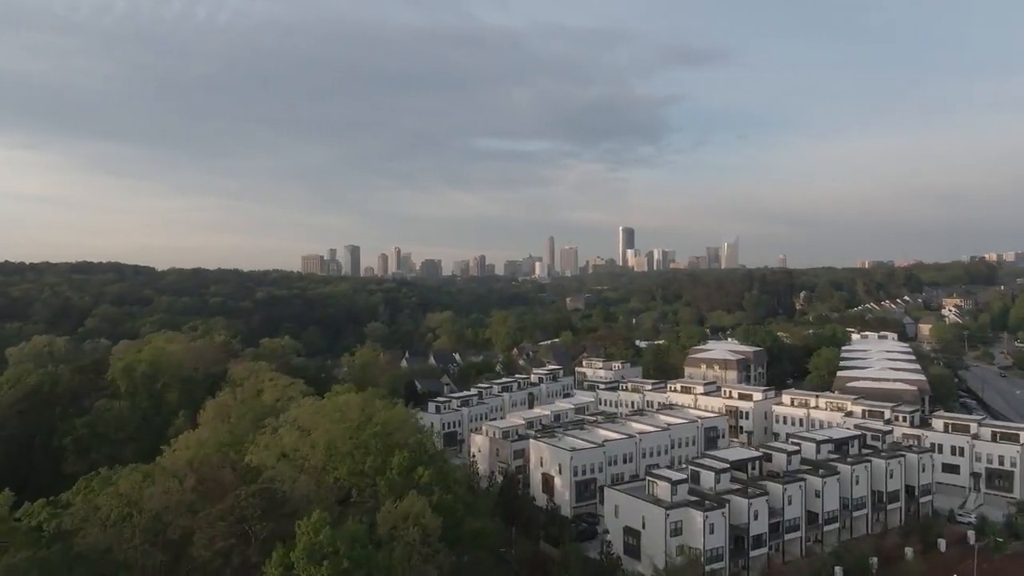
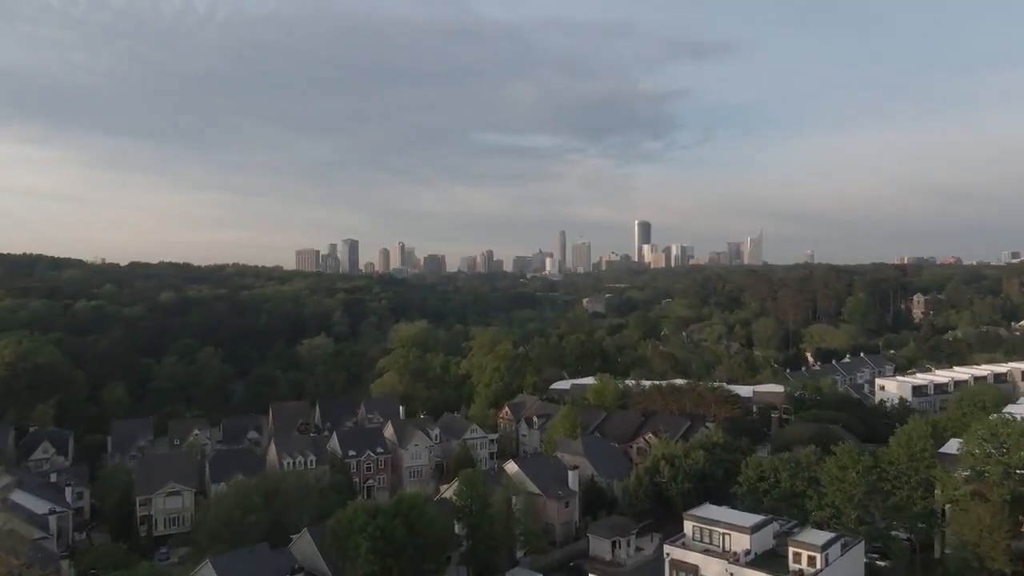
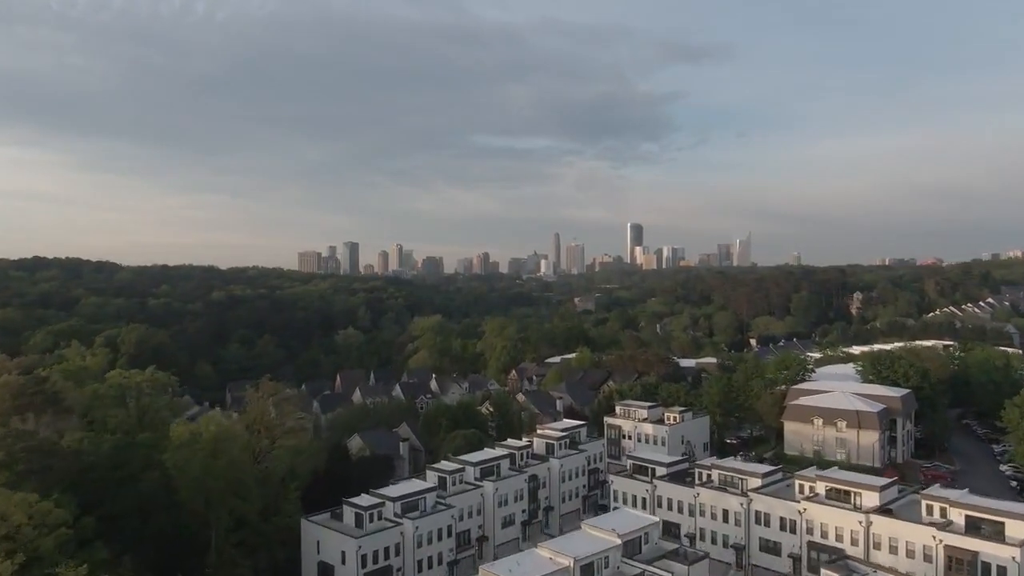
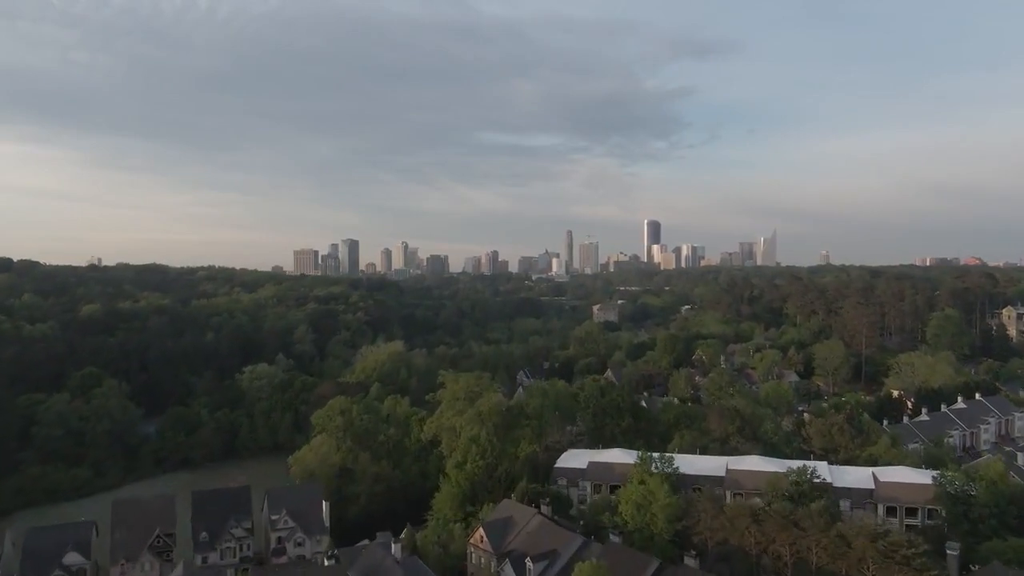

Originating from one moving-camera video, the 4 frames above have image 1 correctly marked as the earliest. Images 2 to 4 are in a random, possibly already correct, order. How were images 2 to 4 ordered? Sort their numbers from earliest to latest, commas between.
3, 2, 4
